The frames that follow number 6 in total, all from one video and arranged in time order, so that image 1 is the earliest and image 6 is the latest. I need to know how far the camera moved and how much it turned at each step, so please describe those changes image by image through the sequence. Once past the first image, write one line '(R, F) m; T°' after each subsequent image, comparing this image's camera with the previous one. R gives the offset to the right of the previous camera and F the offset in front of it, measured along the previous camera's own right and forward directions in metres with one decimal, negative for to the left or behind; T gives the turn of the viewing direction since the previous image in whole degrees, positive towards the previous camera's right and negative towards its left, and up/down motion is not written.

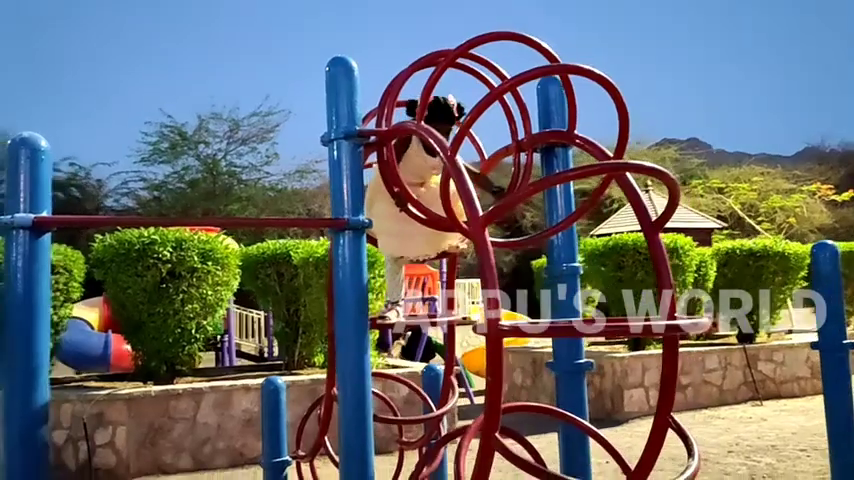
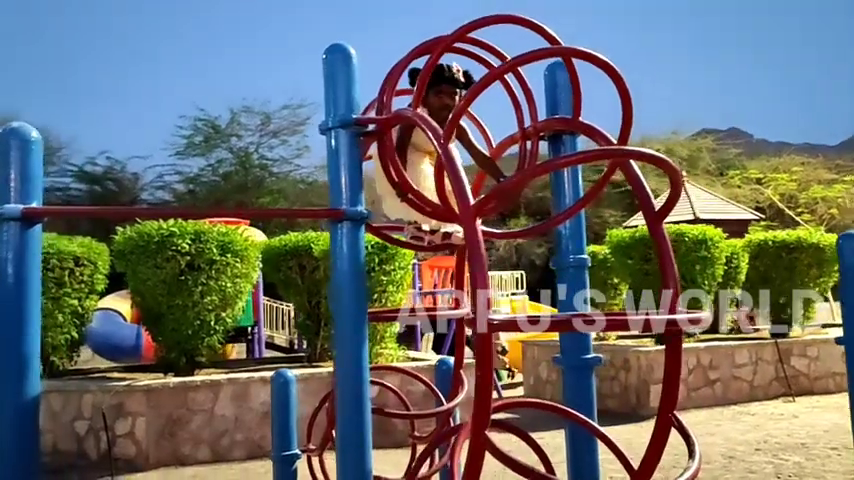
(+0.3, +0.1) m; -3°
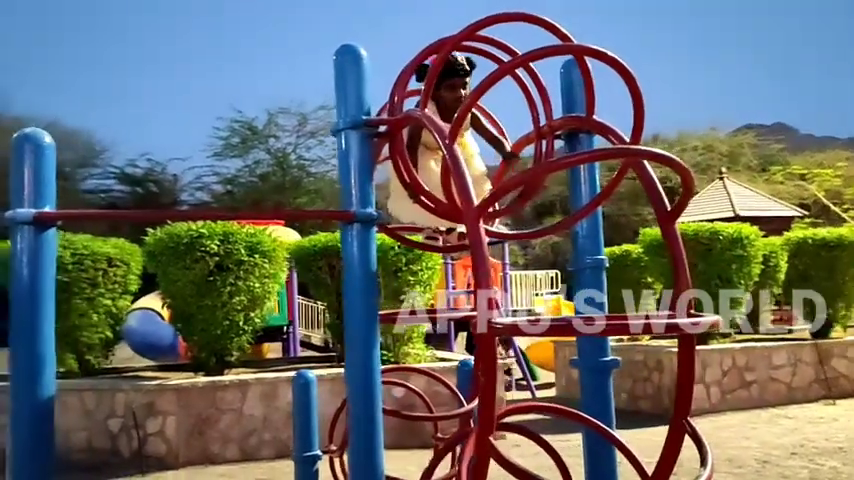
(+0.2, 0.0) m; -3°
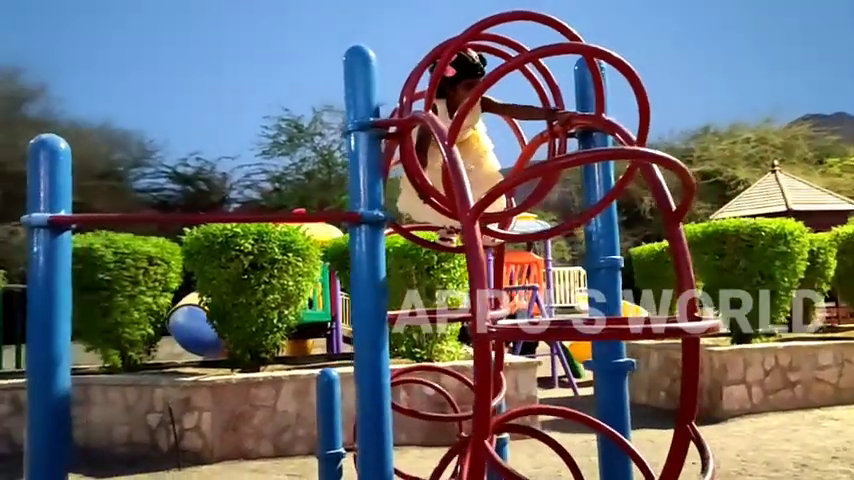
(+0.3, 0.0) m; -4°
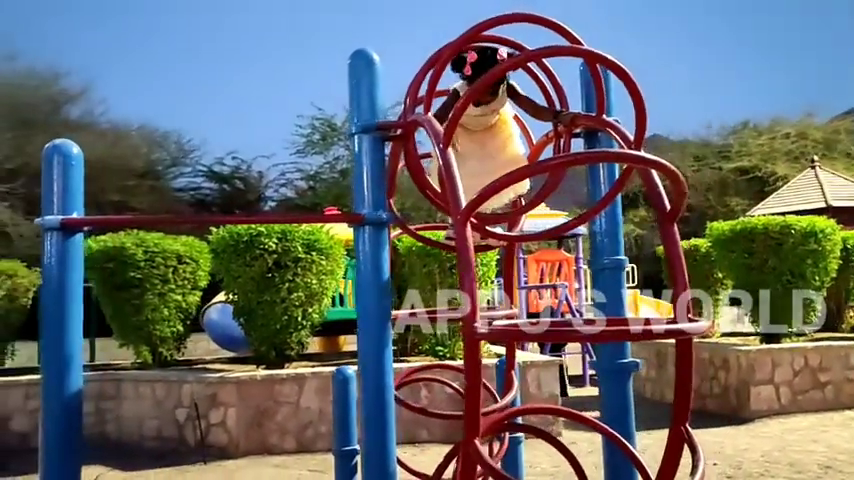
(+0.3, -0.1) m; -3°
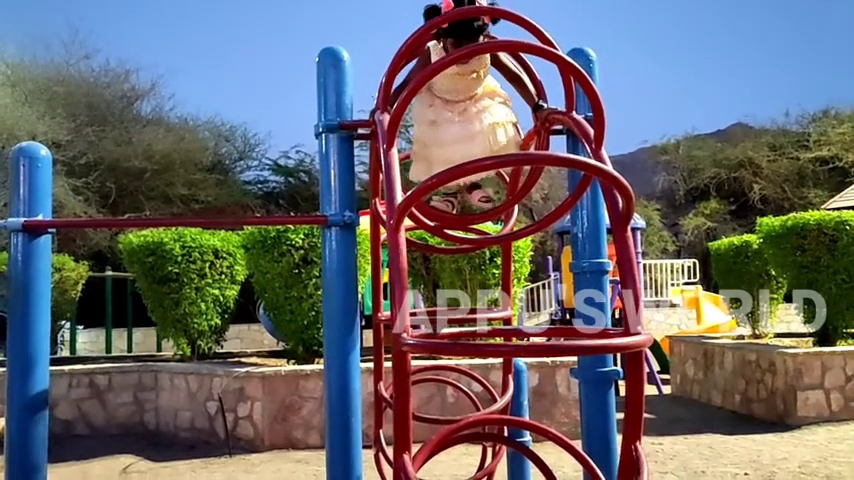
(+0.9, +0.2) m; -6°
